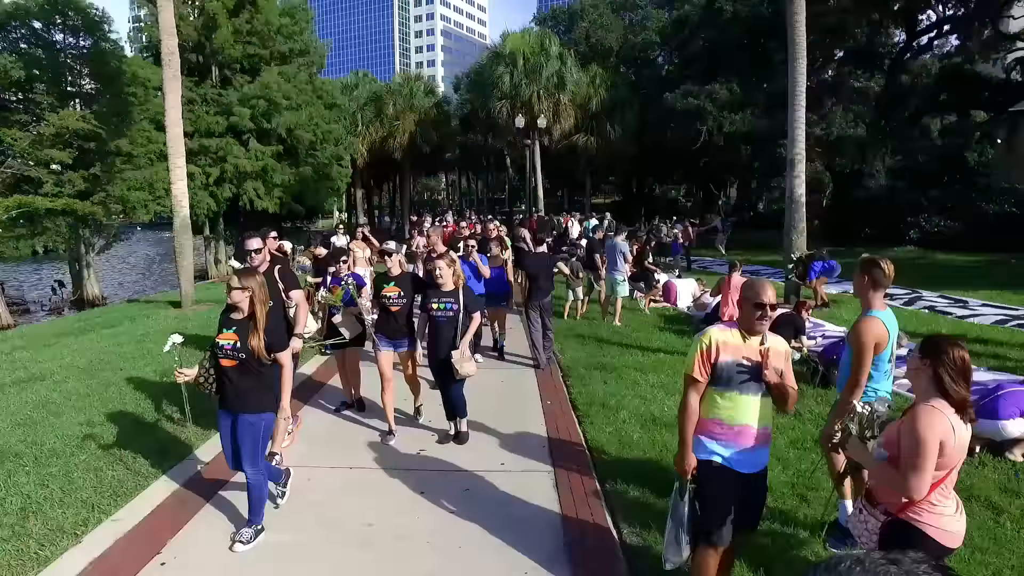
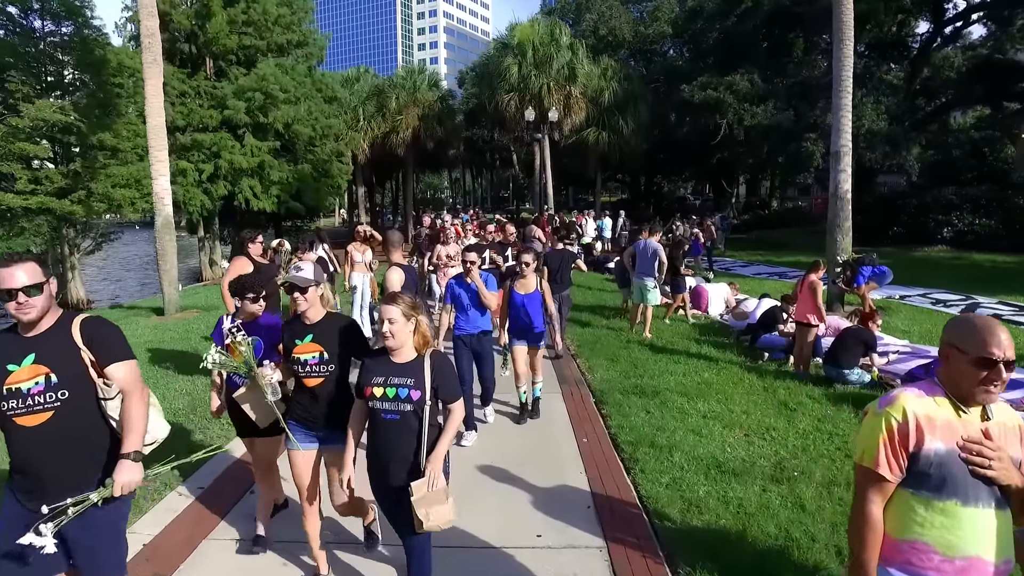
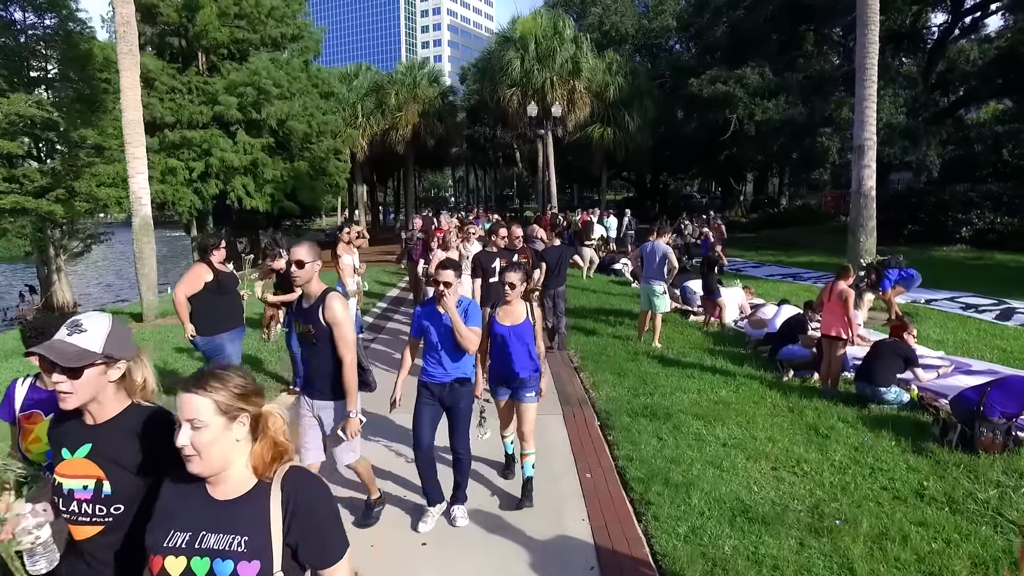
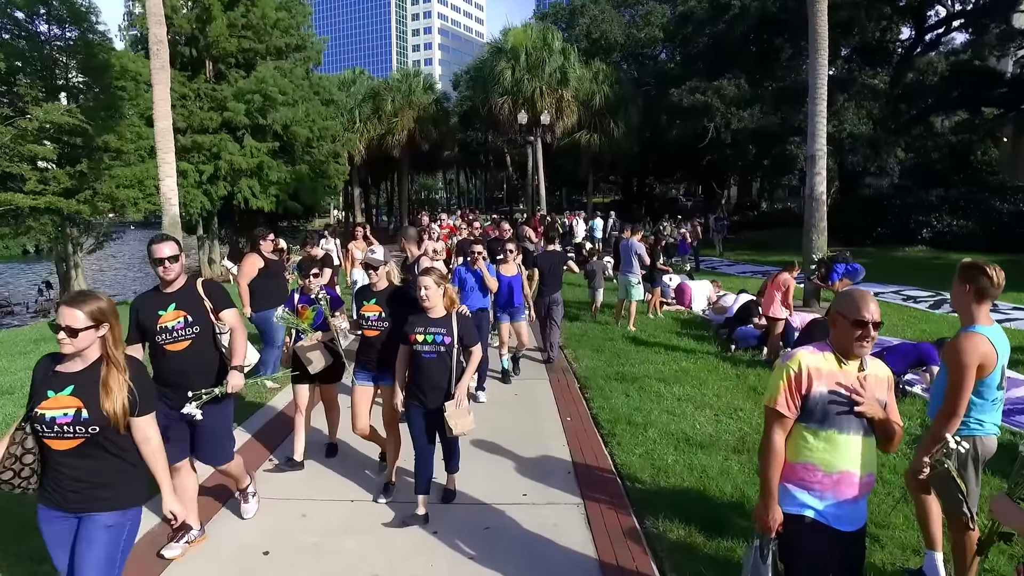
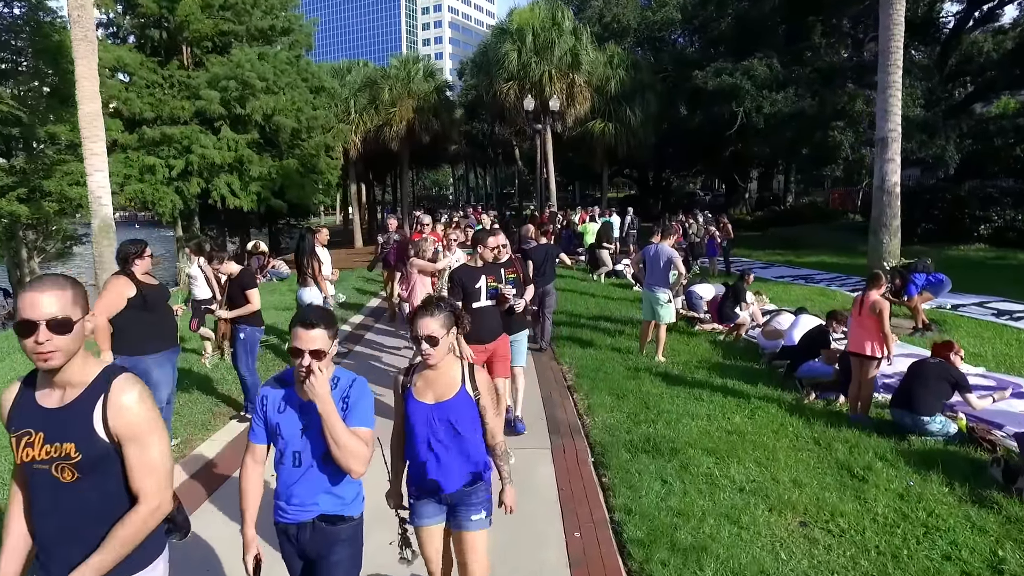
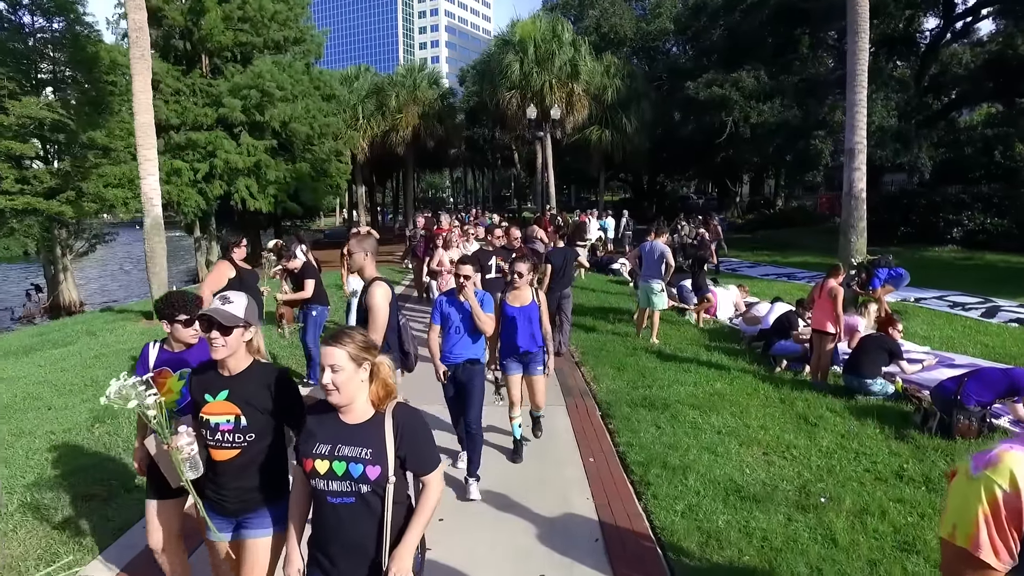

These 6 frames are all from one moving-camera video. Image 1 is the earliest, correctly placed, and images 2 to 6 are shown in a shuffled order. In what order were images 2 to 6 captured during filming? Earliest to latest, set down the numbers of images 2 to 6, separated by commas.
4, 2, 6, 3, 5
